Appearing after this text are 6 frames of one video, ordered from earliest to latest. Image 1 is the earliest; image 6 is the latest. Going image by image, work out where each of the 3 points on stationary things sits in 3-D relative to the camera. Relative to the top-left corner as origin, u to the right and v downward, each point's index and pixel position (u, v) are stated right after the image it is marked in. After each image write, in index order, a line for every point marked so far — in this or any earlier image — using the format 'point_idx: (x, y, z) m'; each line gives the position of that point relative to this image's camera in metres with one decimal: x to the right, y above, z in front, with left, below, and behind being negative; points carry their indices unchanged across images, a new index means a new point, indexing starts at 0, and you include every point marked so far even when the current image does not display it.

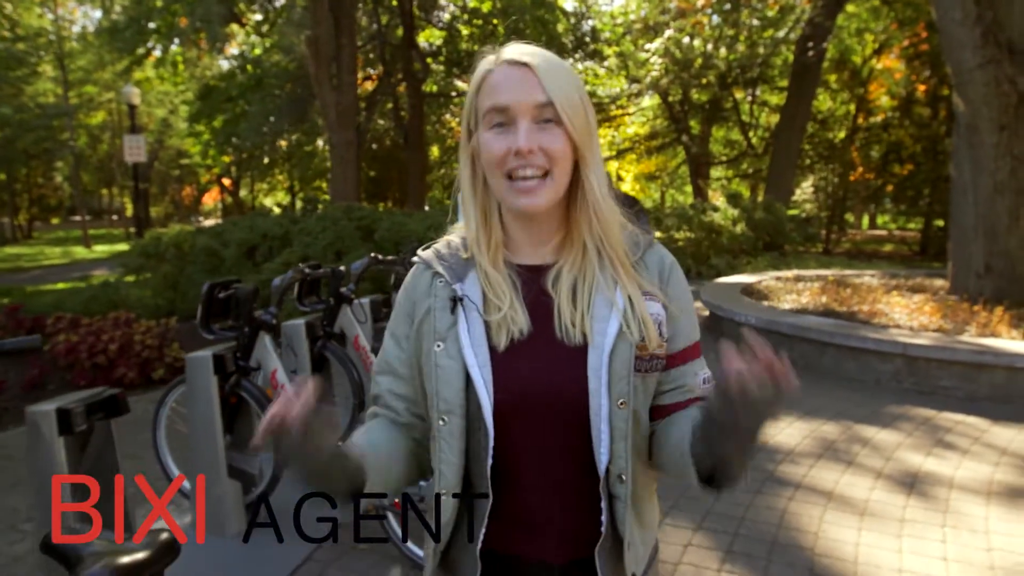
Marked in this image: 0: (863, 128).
0: (+8.8, +4.0, +20.3) m
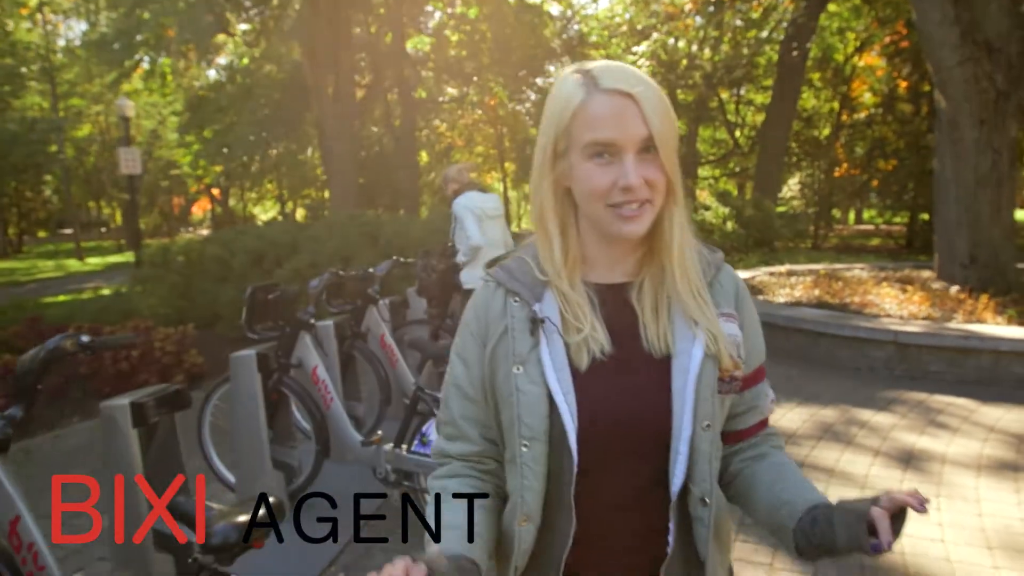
0: (+8.6, +4.1, +20.7) m
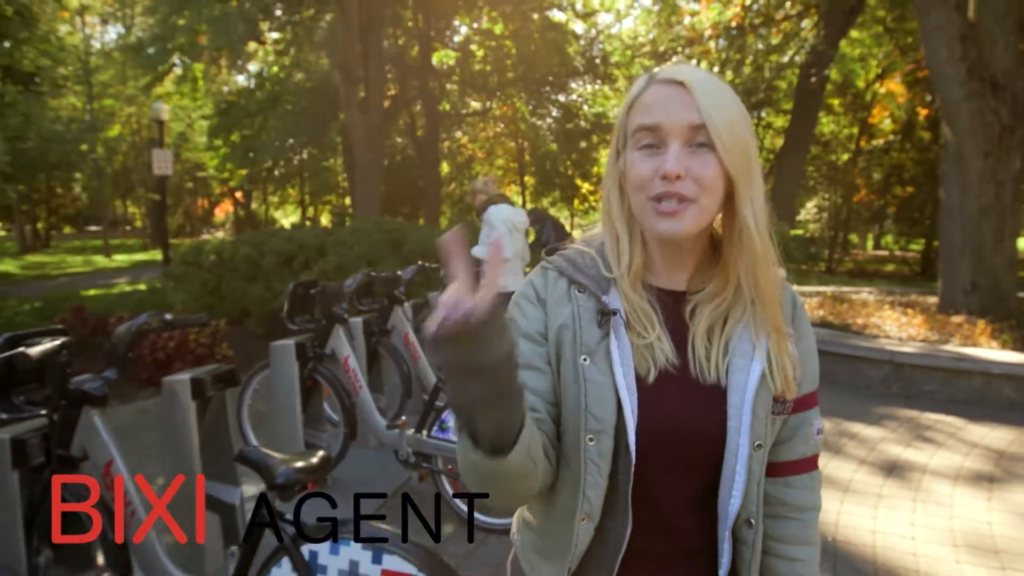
0: (+9.1, +3.5, +21.0) m
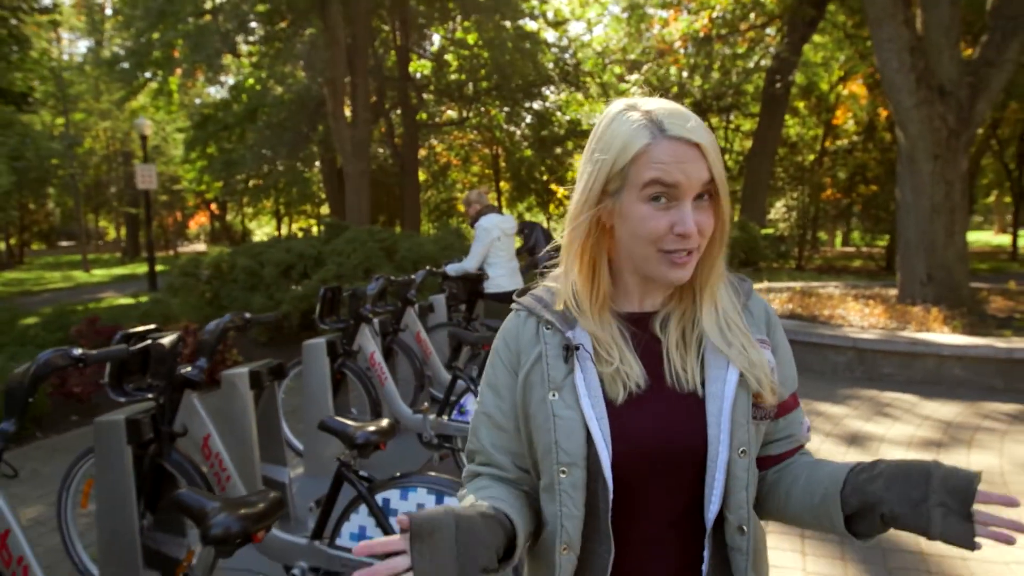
0: (+8.5, +3.6, +21.9) m
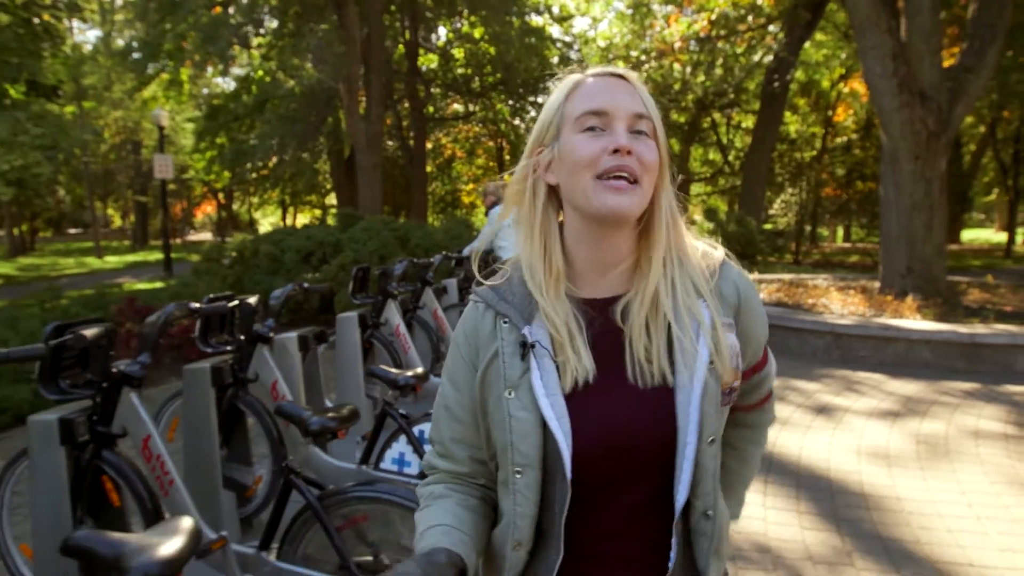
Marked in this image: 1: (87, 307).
0: (+8.7, +3.8, +22.5) m
1: (-4.8, -0.2, +9.3) m
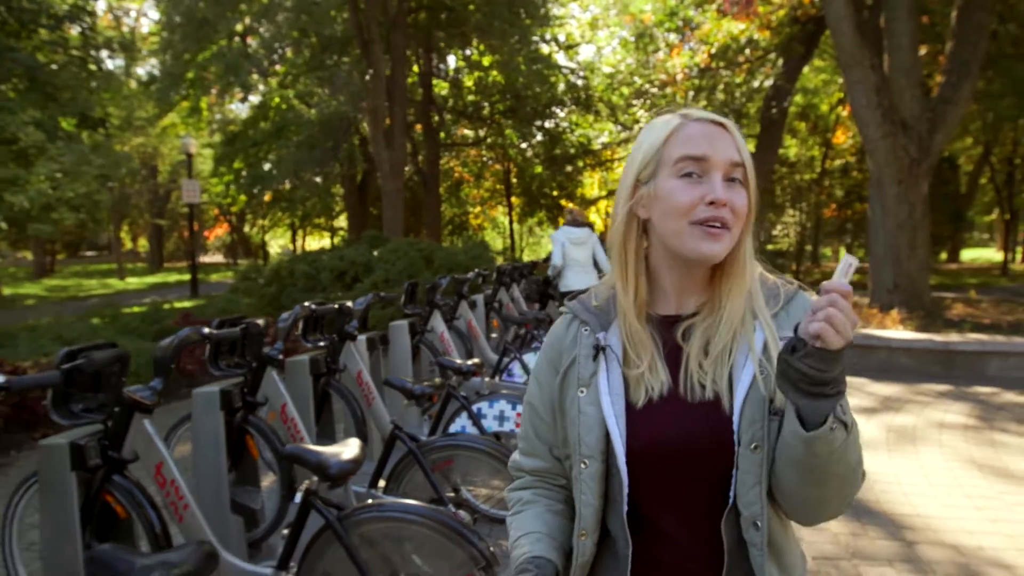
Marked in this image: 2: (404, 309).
0: (+9.0, +3.3, +23.4) m
1: (-4.6, -0.4, +10.2) m
2: (-0.9, -0.2, +6.5) m
